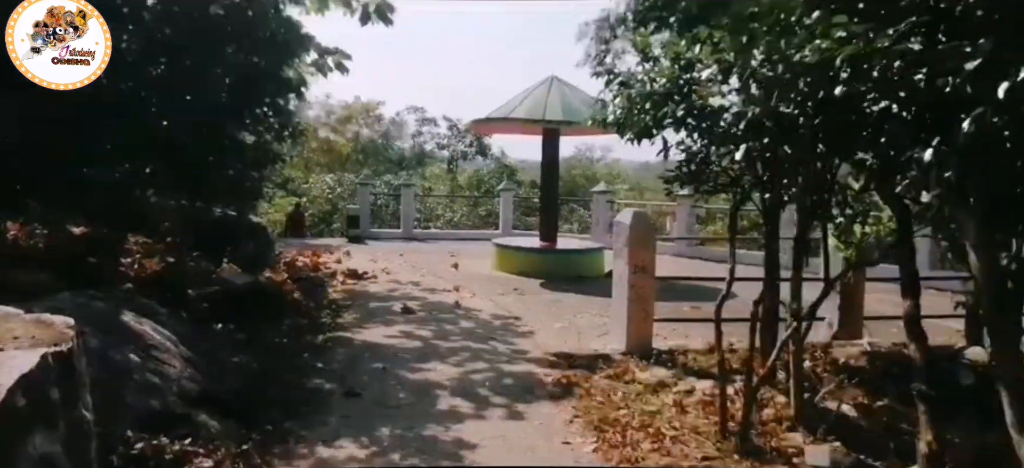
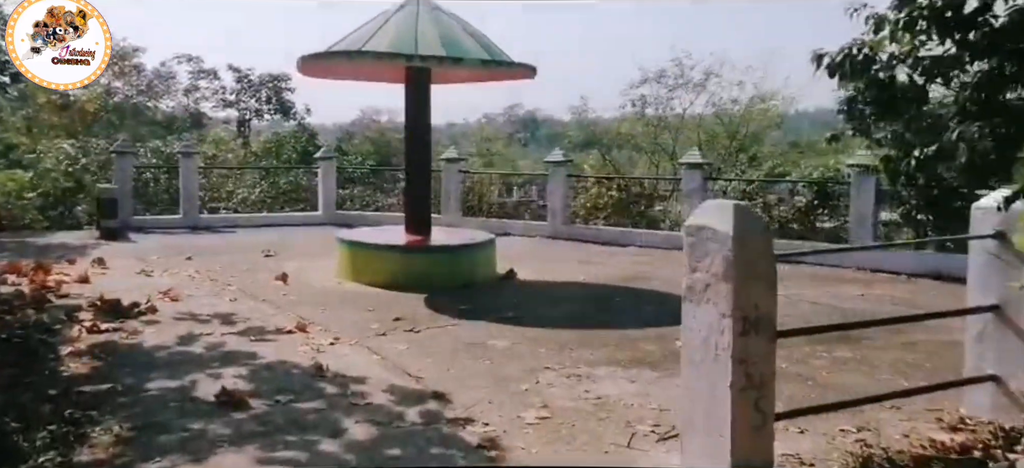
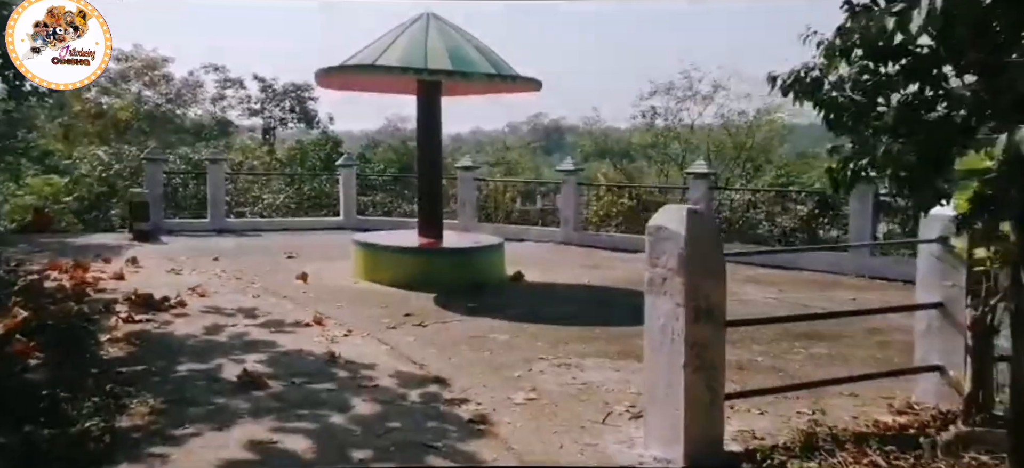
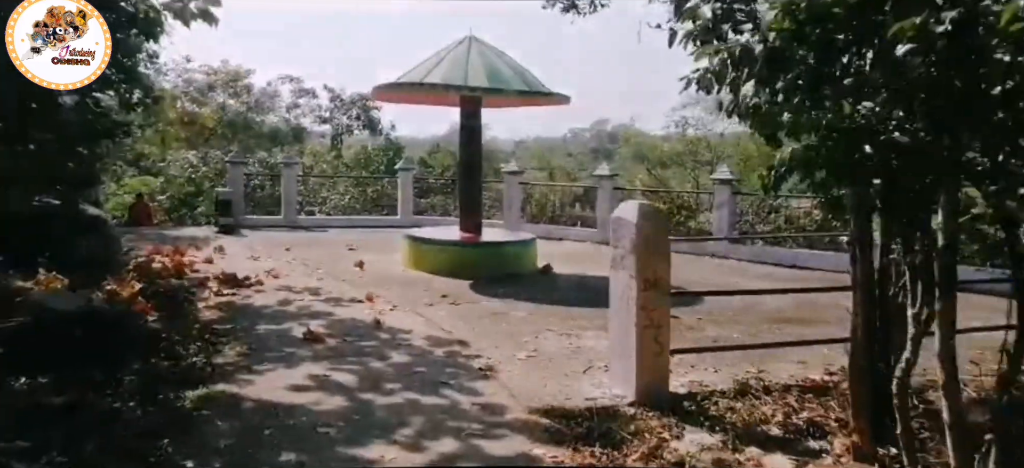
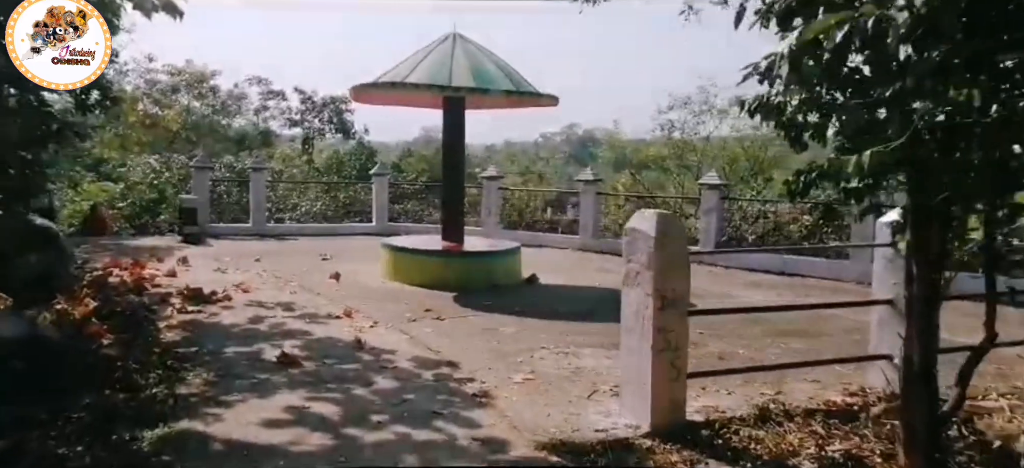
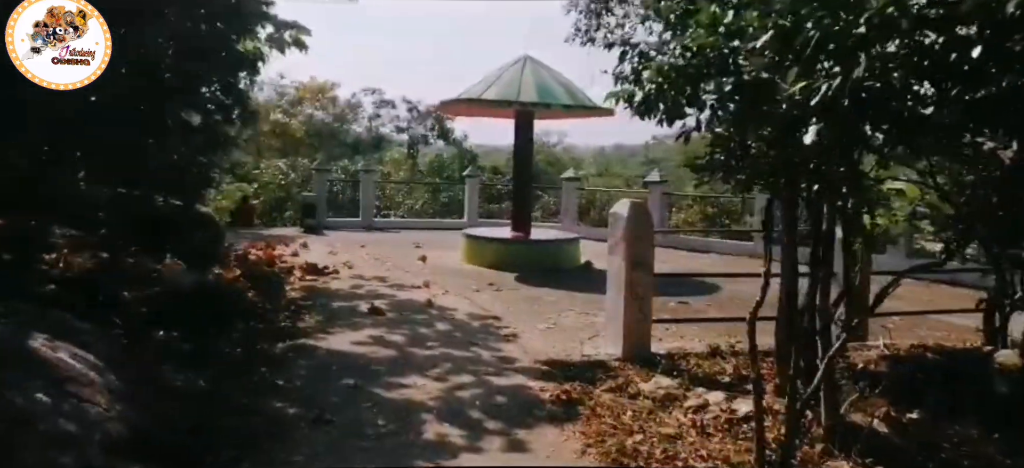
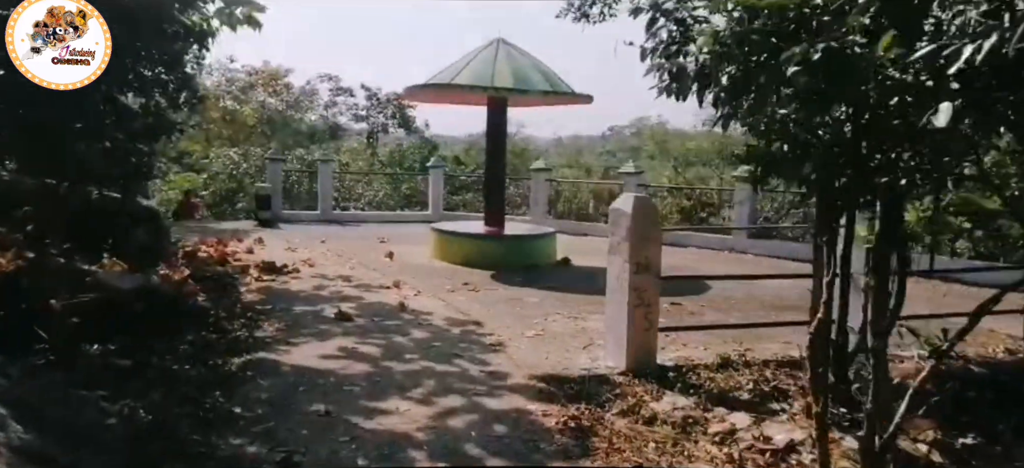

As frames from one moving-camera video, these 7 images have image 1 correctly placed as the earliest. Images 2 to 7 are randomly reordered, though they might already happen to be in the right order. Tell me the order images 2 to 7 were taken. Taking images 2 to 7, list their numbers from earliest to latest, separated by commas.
6, 7, 4, 5, 3, 2
